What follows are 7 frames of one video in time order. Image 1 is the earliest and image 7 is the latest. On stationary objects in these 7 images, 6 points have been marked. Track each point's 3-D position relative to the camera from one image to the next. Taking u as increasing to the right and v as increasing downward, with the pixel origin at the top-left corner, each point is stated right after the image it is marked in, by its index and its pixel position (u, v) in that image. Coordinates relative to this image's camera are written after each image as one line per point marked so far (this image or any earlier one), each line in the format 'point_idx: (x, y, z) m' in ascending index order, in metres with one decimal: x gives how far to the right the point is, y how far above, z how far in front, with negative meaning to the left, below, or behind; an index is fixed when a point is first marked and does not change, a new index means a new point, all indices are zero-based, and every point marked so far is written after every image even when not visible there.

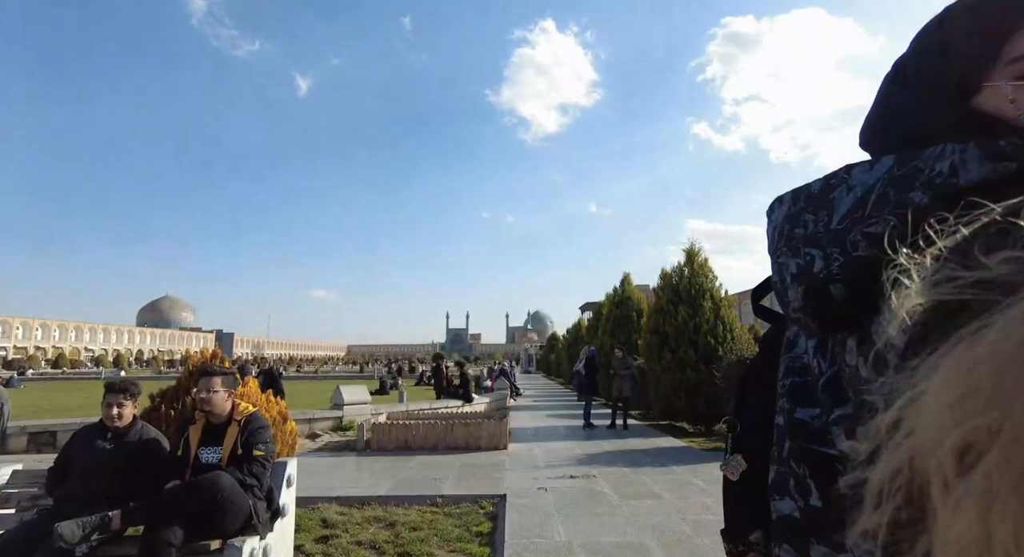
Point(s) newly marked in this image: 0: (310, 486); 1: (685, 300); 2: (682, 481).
0: (-2.1, -2.2, +5.9) m
1: (+3.5, -0.4, +11.6) m
2: (+1.8, -2.1, +6.0) m
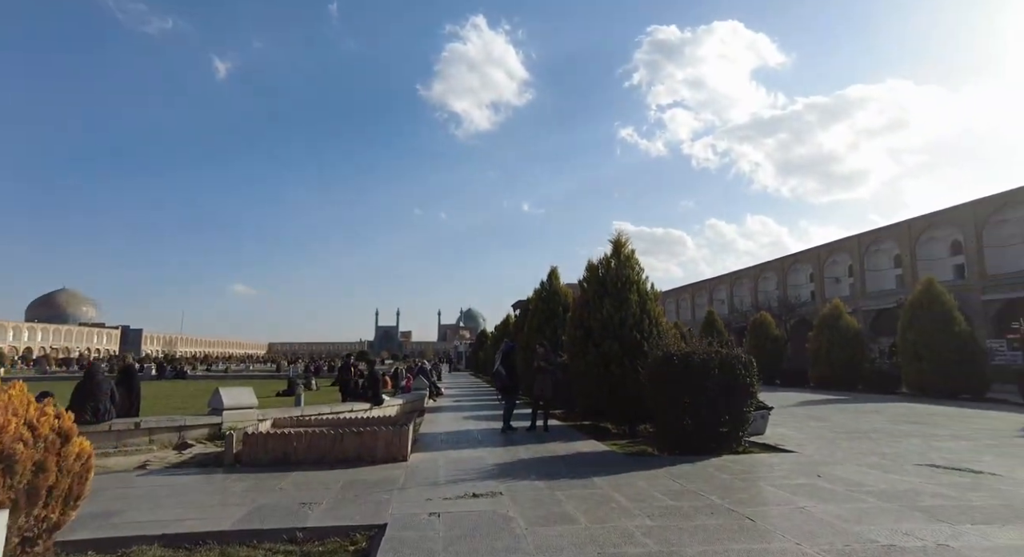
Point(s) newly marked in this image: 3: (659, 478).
0: (-3.0, -1.9, +4.7) m
1: (+1.9, -0.3, +10.9) m
2: (+0.8, -2.0, +5.2) m
3: (+1.5, -2.1, +6.0) m
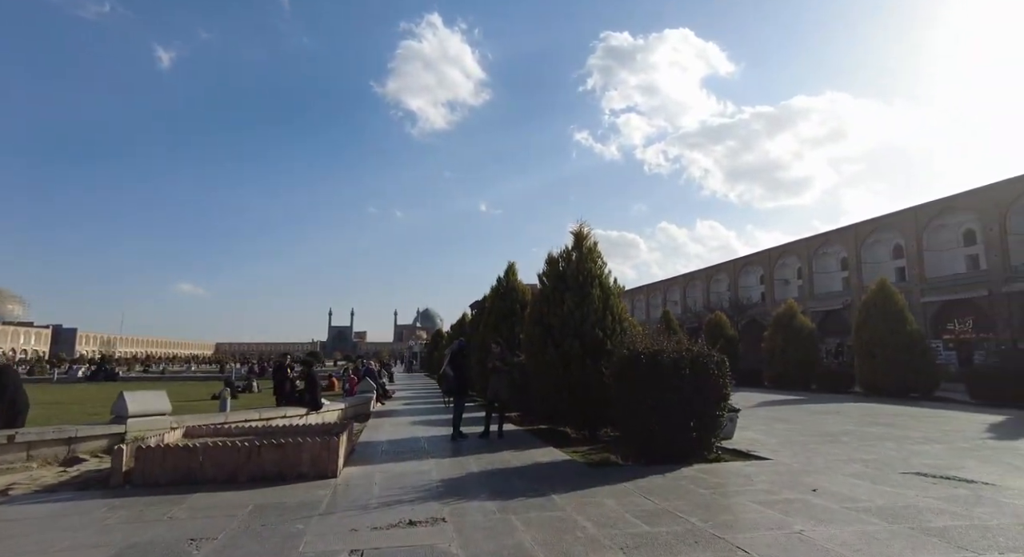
0: (-3.4, -1.8, +3.5) m
1: (+1.1, -0.2, +10.2) m
2: (+0.4, -1.9, +4.3) m
3: (+1.1, -2.0, +5.2) m
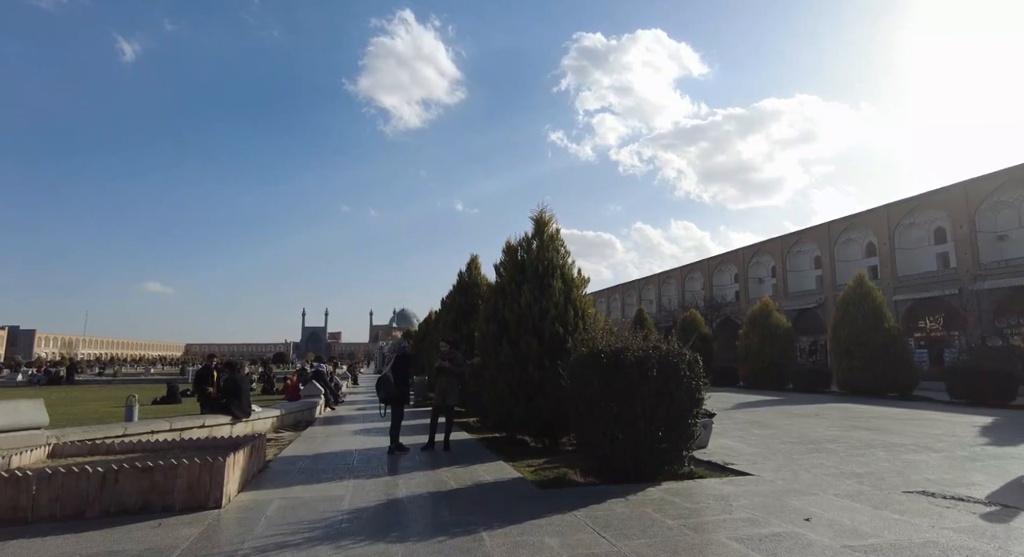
0: (-3.9, -1.6, +2.3) m
1: (+0.3, 0.0, +9.1) m
2: (-0.2, -1.7, +3.2) m
3: (+0.5, -1.8, +4.1) m
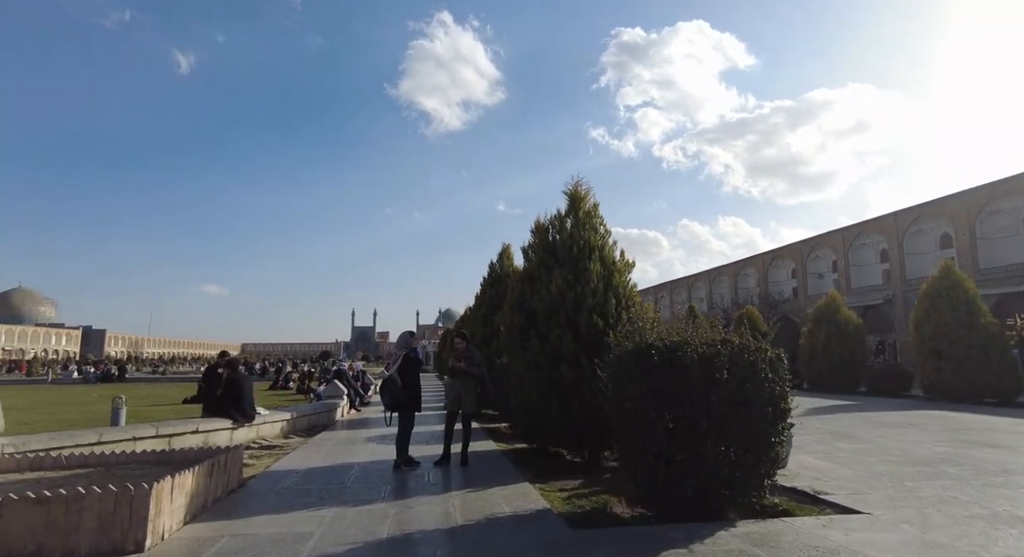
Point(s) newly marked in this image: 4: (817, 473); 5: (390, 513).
0: (-4.0, -1.4, +1.2) m
1: (+0.7, +0.2, +7.7) m
2: (-0.2, -1.5, +1.9) m
3: (+0.5, -1.6, +2.7) m
4: (+3.3, -2.1, +6.1) m
5: (-1.0, -1.9, +4.7) m
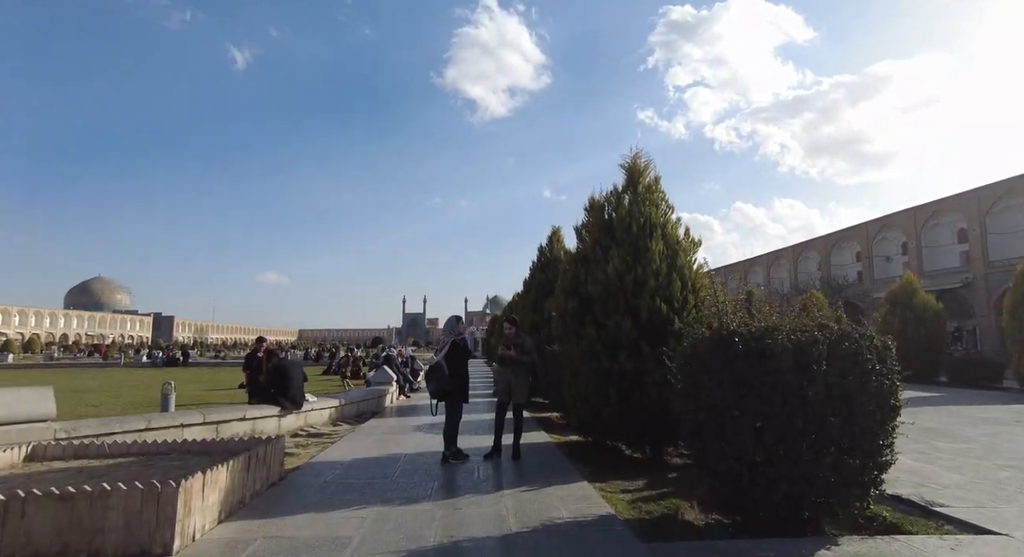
0: (-3.8, -1.4, +1.0) m
1: (+1.4, +0.4, +7.1) m
2: (0.0, -1.4, +1.4) m
3: (+0.8, -1.5, +2.1) m
4: (+3.8, -1.8, +5.3) m
5: (-0.5, -1.8, +4.3) m
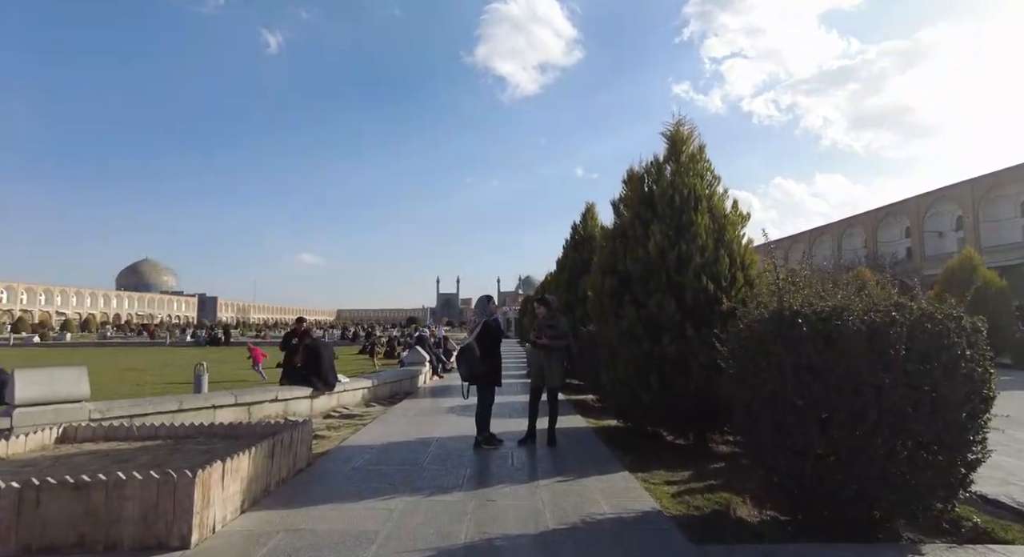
0: (-3.8, -1.4, +0.9) m
1: (+1.7, +0.7, +6.6) m
2: (+0.1, -1.3, +1.1) m
3: (+0.9, -1.4, +1.8) m
4: (+4.1, -1.6, +4.8) m
5: (-0.3, -1.6, +4.0) m
